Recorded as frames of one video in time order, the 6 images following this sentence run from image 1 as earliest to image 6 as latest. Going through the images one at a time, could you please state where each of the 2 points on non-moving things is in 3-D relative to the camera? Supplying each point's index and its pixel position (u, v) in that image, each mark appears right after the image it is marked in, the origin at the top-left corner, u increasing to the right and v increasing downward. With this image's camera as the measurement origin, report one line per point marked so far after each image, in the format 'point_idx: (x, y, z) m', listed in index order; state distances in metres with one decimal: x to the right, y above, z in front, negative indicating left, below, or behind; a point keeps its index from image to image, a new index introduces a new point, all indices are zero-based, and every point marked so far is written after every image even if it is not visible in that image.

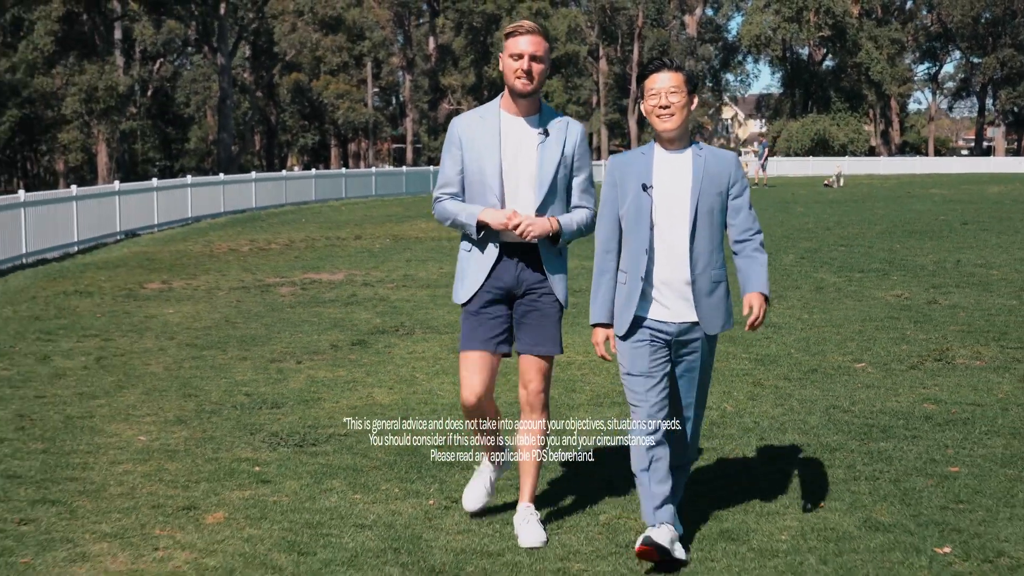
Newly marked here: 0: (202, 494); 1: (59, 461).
0: (-1.3, -0.8, +5.8) m
1: (-2.1, -0.8, +6.5) m
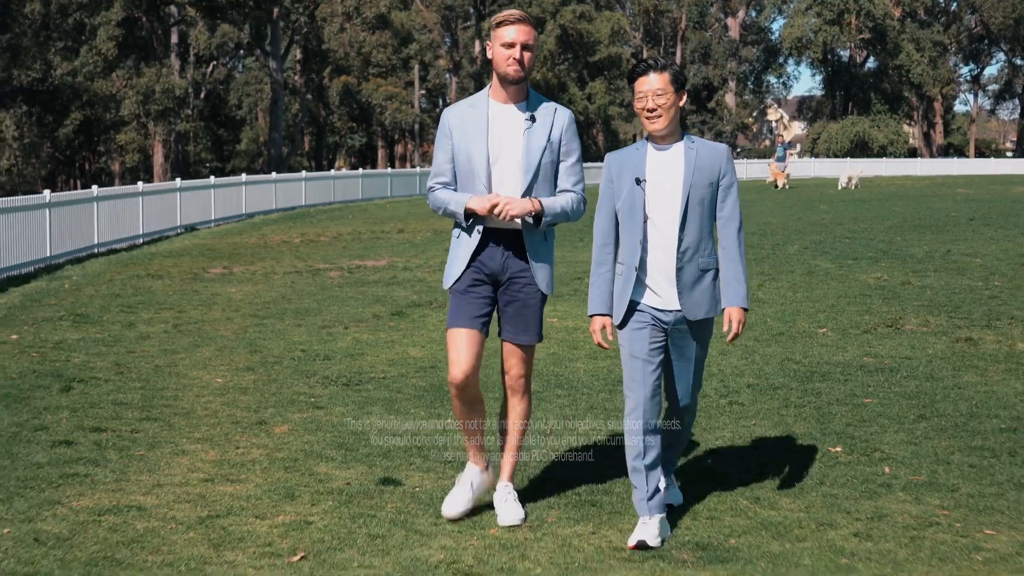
0: (-1.3, -0.7, +7.4) m
1: (-2.0, -0.6, +8.1) m
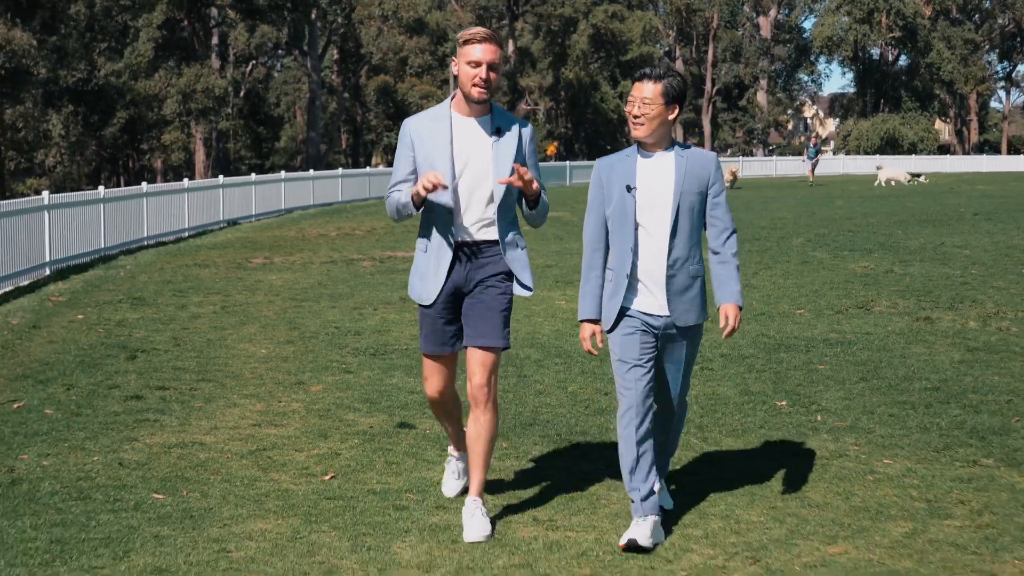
0: (-1.2, -0.5, +8.7) m
1: (-2.0, -0.5, +9.3) m
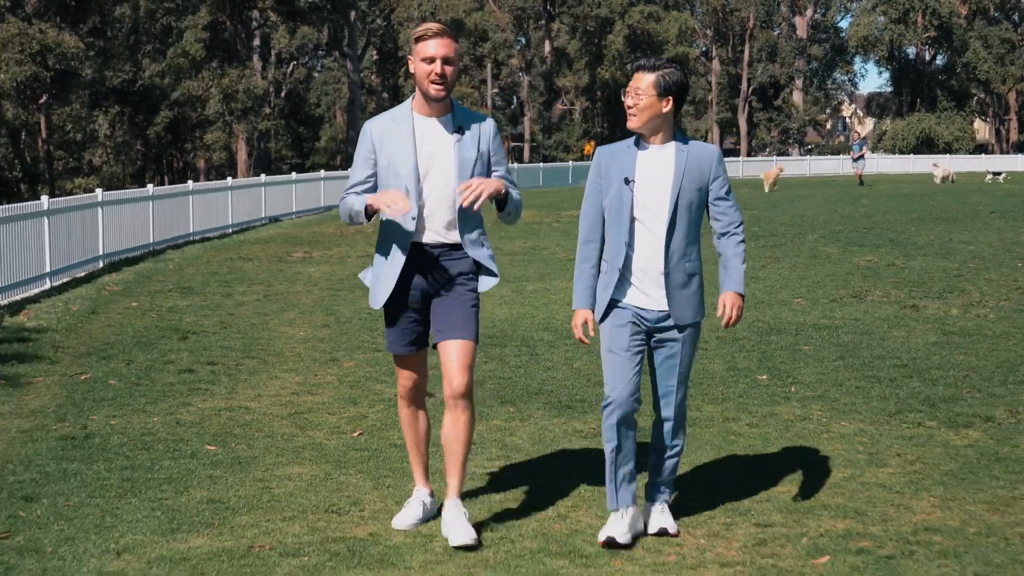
0: (-1.2, -0.4, +9.6) m
1: (-1.9, -0.4, +10.3) m
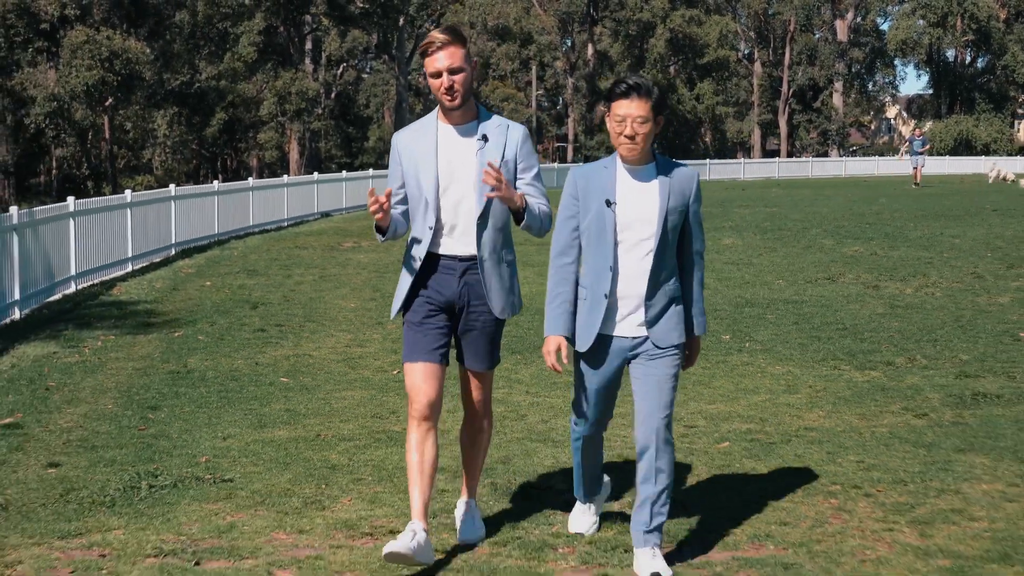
0: (-1.0, -0.3, +11.6) m
1: (-1.7, -0.2, +12.3) m
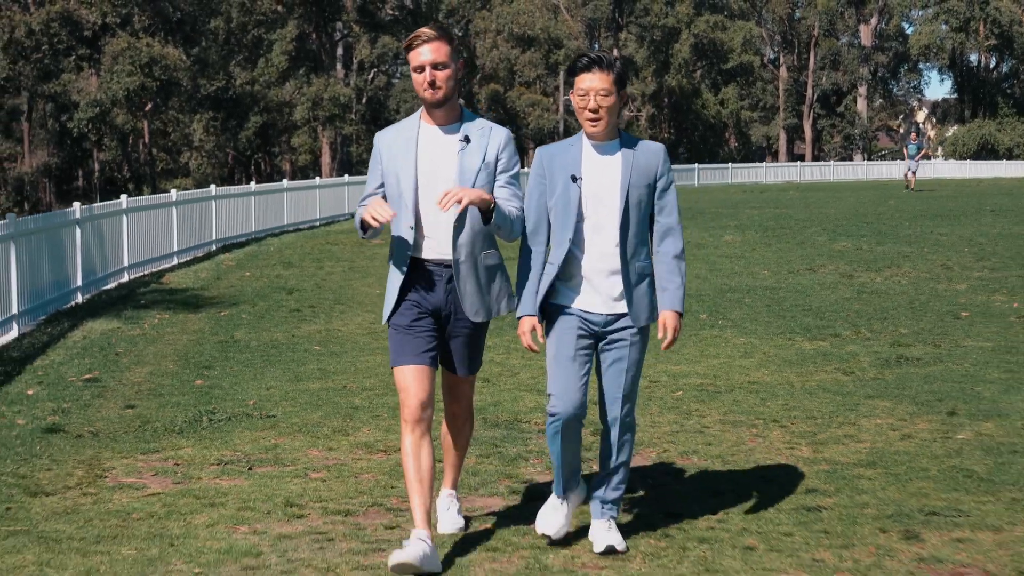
0: (-1.0, -0.1, +13.1) m
1: (-1.7, -0.1, +13.8) m
